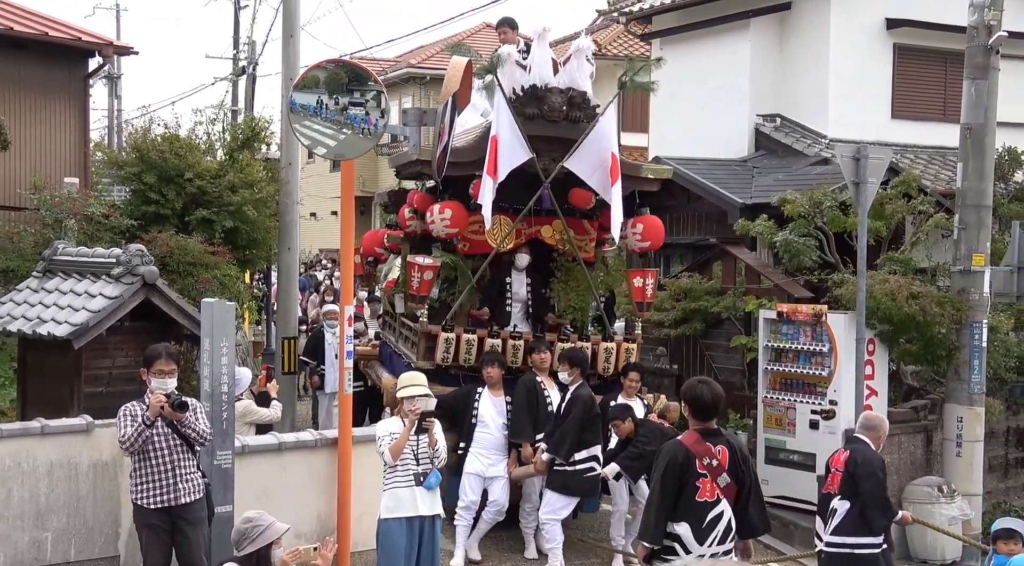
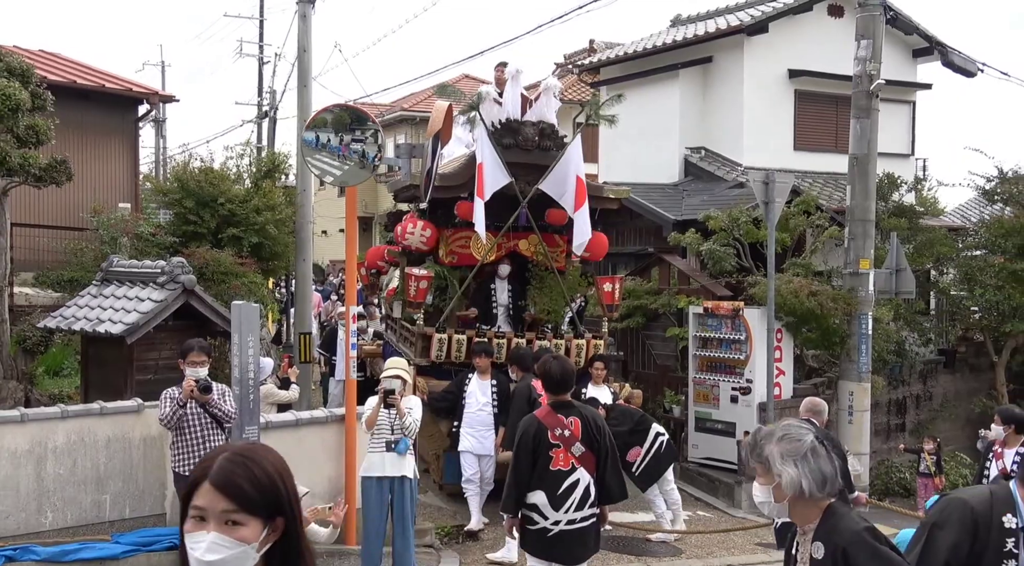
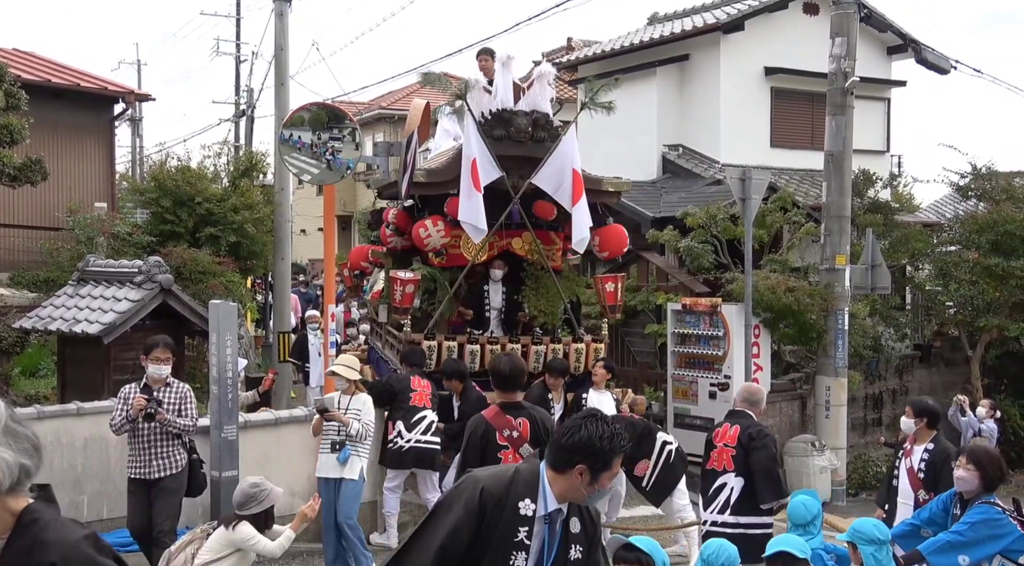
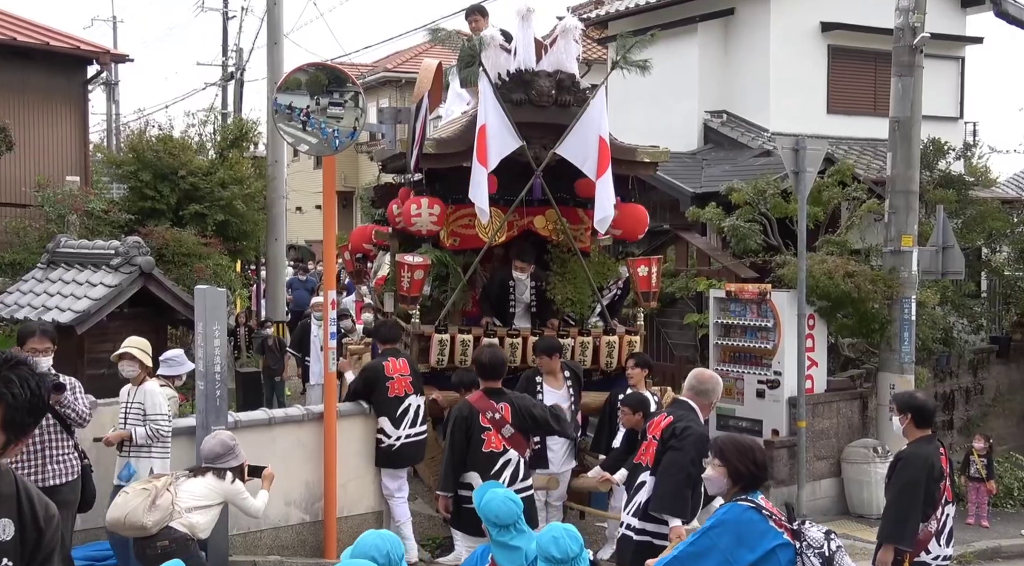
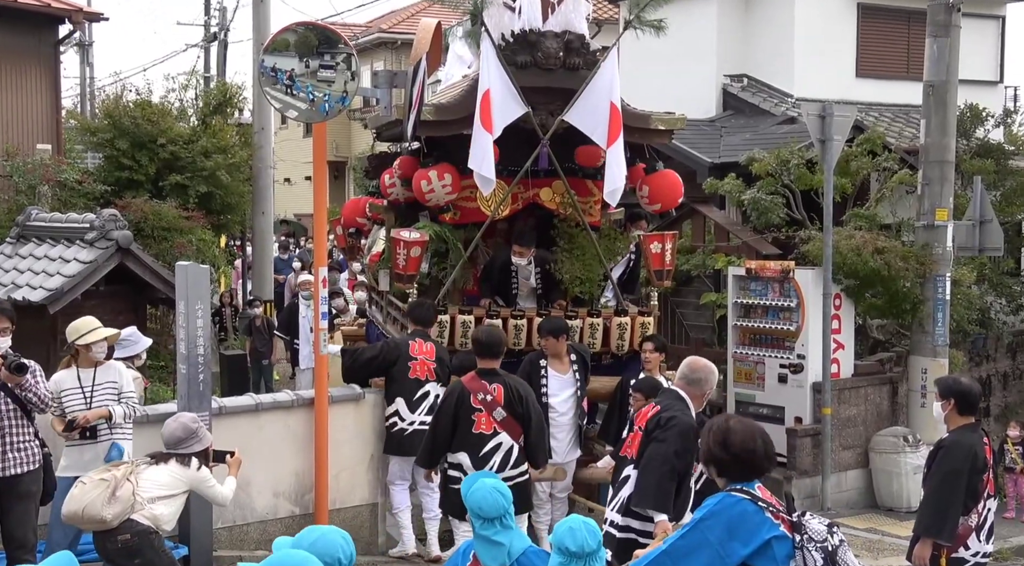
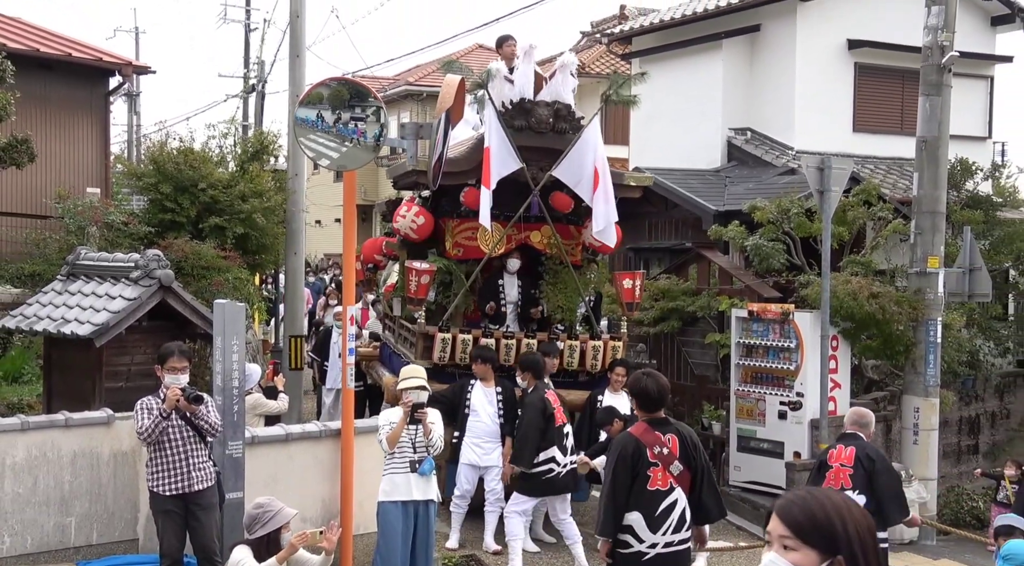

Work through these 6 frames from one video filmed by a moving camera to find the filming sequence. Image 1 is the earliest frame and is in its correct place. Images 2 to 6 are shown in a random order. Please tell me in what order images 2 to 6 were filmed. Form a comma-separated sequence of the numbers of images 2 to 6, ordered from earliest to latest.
6, 2, 3, 4, 5
